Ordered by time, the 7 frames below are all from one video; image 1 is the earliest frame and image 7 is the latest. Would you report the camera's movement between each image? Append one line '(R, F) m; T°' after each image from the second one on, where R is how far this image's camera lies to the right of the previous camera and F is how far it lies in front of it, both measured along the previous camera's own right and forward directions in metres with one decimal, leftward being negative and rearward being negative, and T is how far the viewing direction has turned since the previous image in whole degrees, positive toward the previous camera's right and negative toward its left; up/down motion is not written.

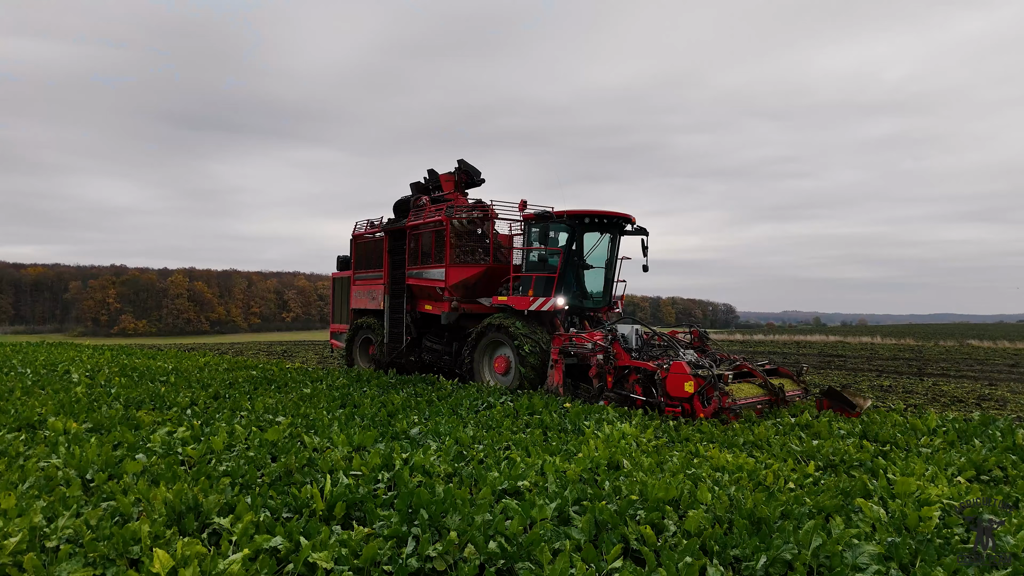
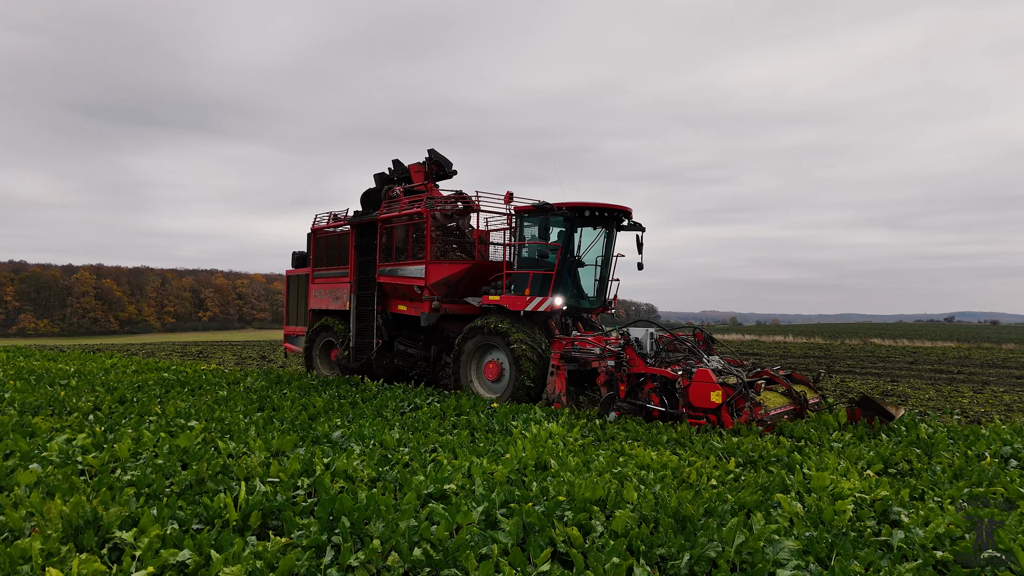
(+1.9, 0.0) m; +1°
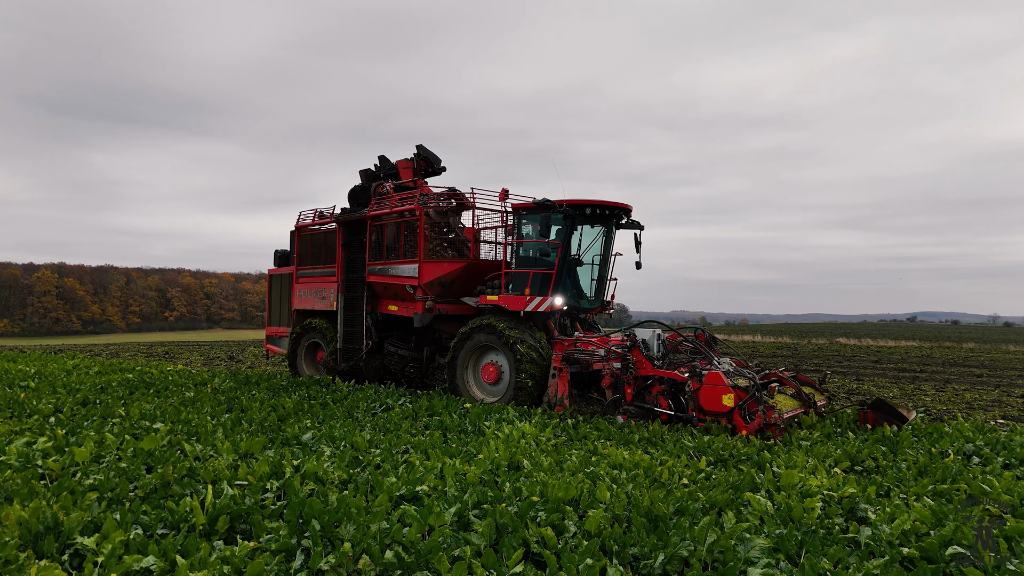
(+0.7, 0.0) m; 0°
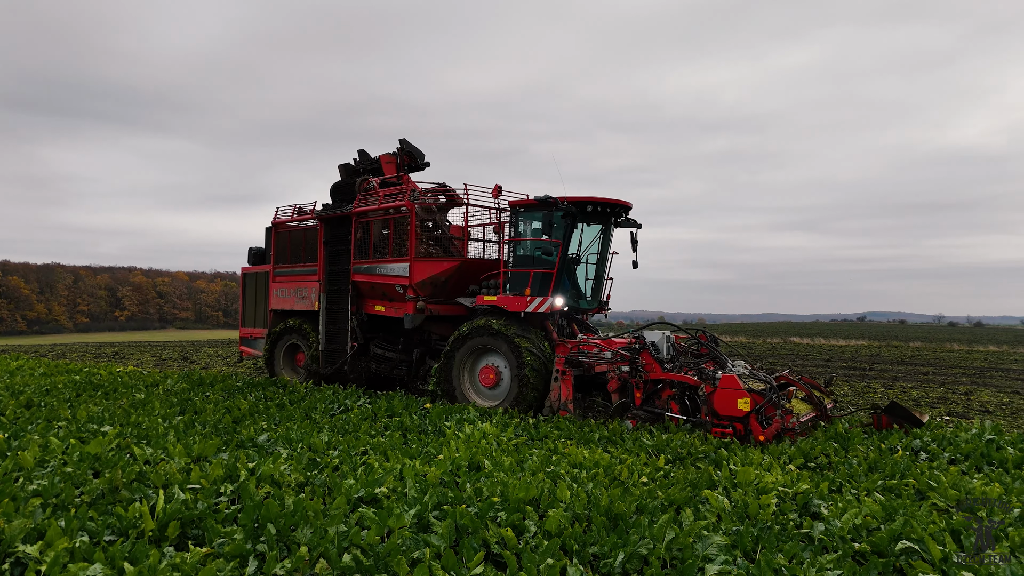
(+1.0, 0.0) m; +1°
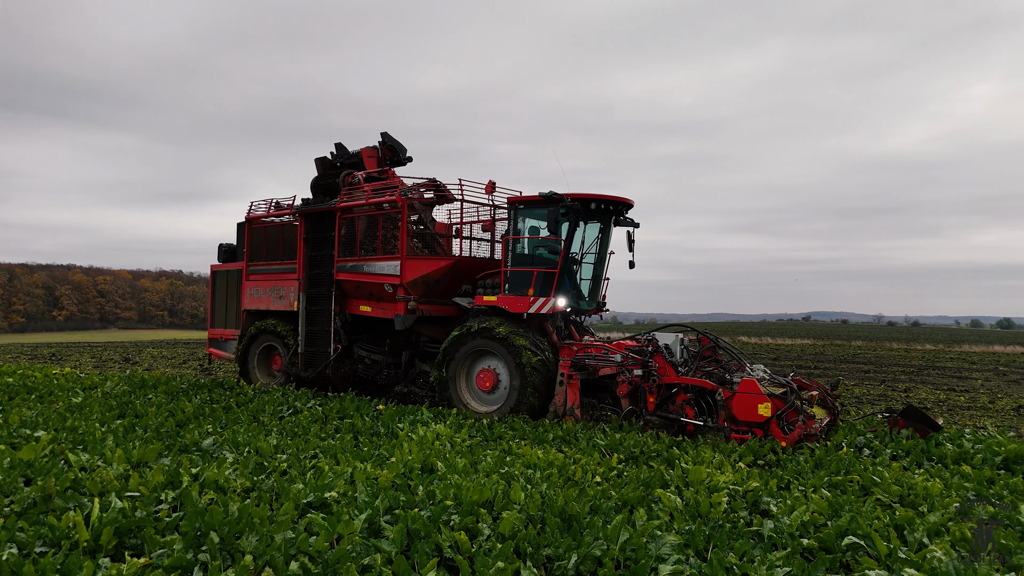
(+1.2, 0.0) m; +1°
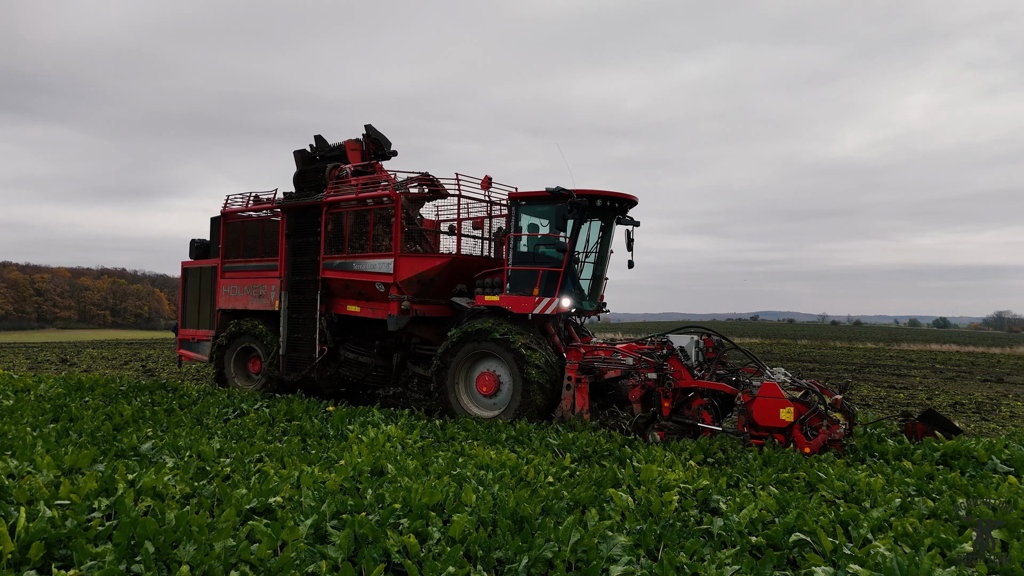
(+1.2, -0.1) m; +1°
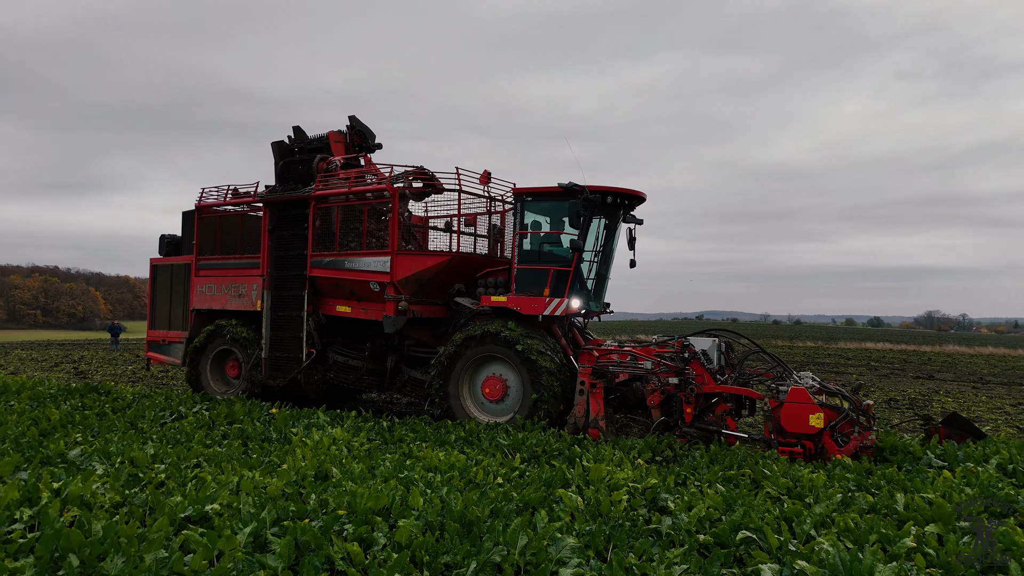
(+1.3, -0.1) m; +1°
